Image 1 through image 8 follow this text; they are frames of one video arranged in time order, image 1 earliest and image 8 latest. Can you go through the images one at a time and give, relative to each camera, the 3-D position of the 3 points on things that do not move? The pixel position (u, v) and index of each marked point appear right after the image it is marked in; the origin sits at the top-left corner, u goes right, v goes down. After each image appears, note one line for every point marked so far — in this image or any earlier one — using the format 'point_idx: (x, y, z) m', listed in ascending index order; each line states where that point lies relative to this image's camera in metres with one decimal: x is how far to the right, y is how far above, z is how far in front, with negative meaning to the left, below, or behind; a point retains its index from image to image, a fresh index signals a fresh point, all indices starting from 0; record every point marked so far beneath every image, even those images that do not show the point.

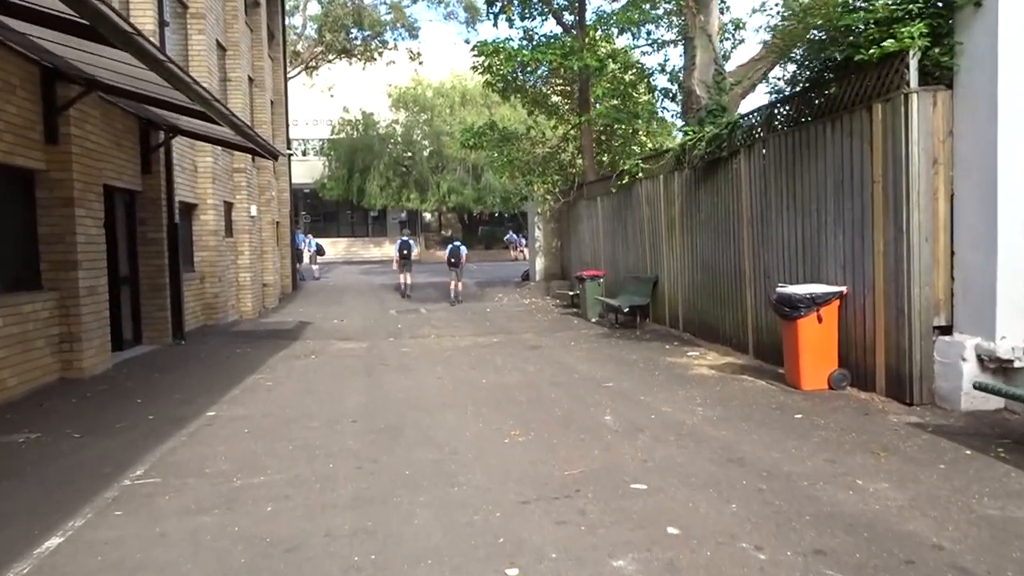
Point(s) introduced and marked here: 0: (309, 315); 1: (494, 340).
0: (-5.1, -0.7, +19.5) m
1: (-0.3, -0.9, +13.2) m
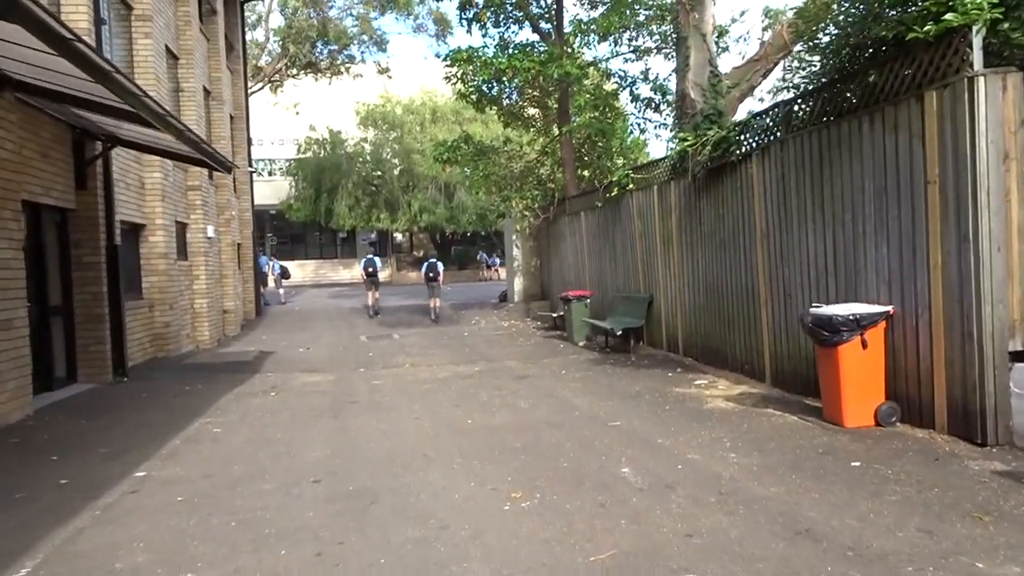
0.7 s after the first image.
0: (-5.6, -1.3, +18.1) m
1: (-0.6, -1.3, +11.9) m
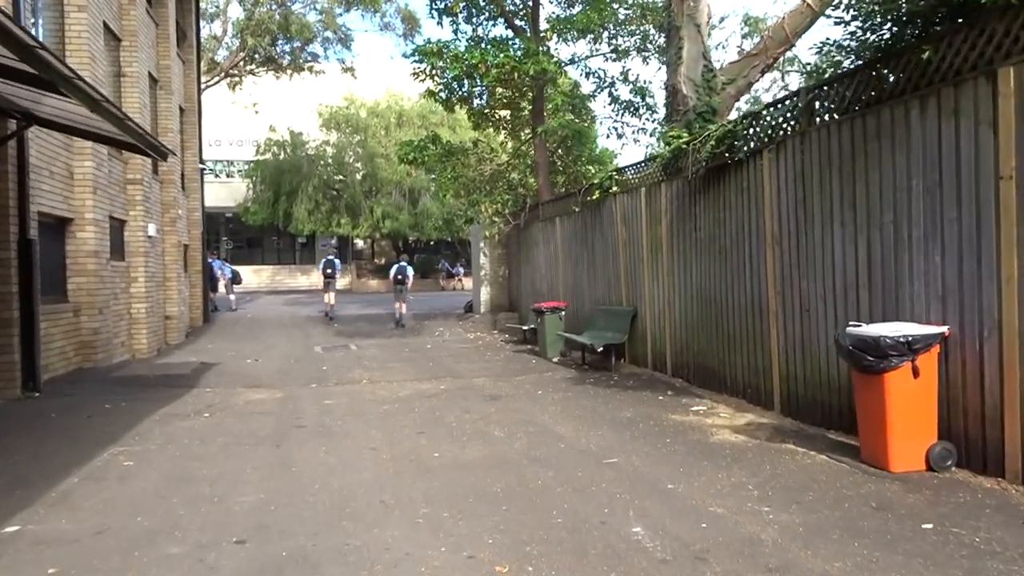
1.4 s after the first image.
0: (-6.3, -1.4, +16.6) m
1: (-1.0, -1.4, +10.7) m
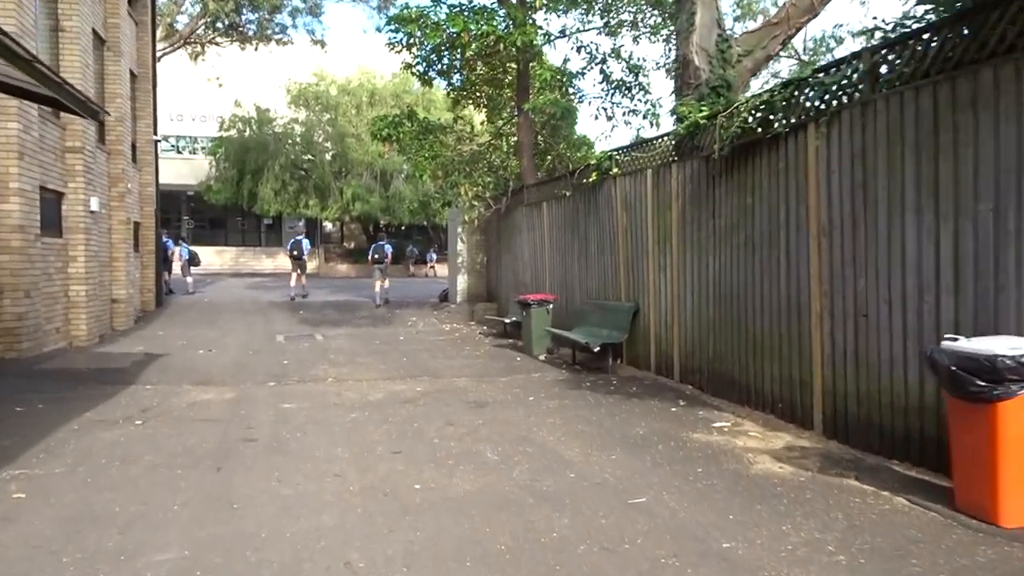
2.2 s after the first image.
0: (-6.7, -1.1, +15.1) m
1: (-1.1, -1.2, +9.4) m
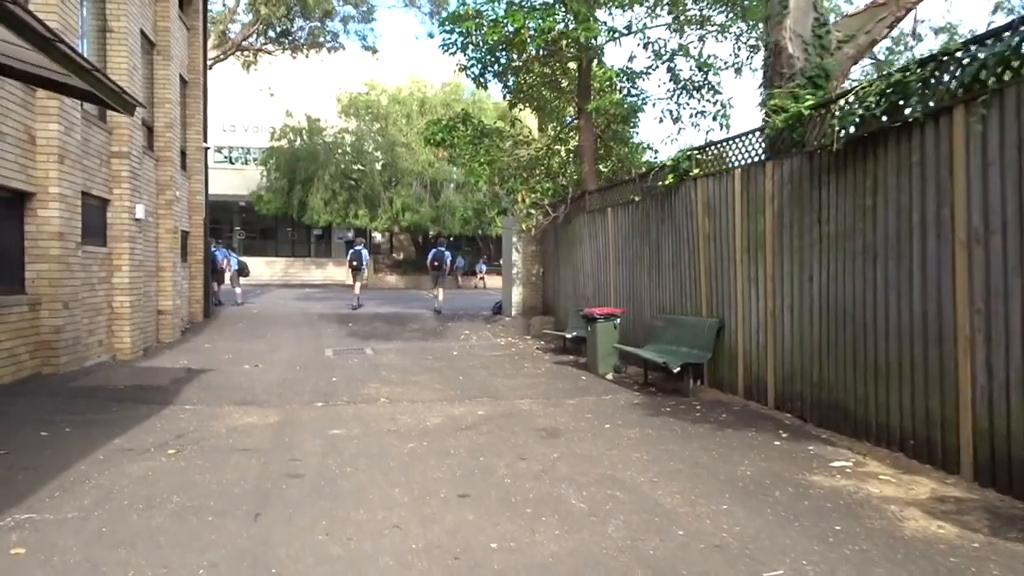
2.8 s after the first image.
0: (-5.6, -1.3, +14.5) m
1: (-0.4, -1.4, +8.5) m
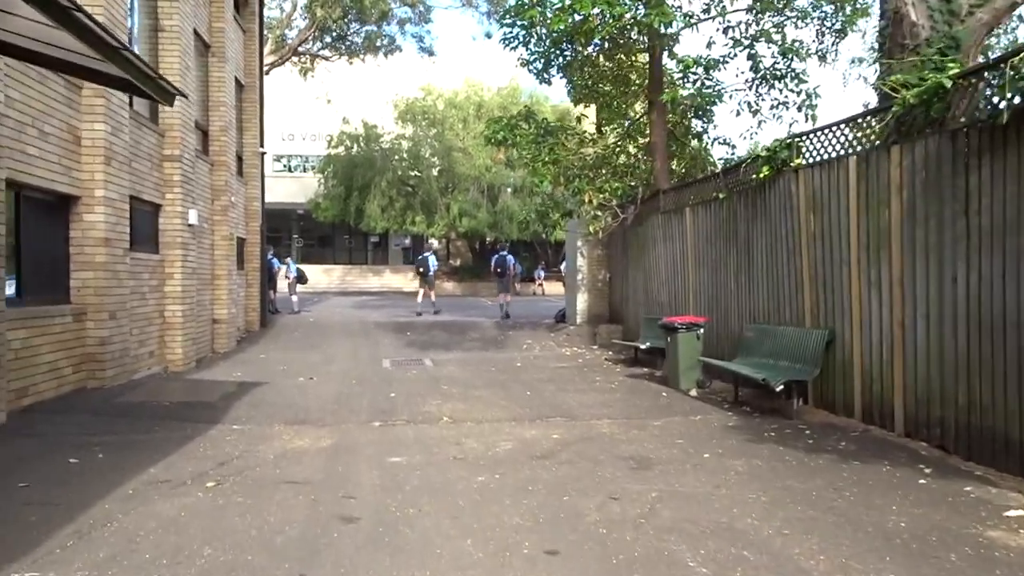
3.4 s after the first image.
0: (-4.3, -1.4, +13.8) m
1: (+0.4, -1.5, +7.5) m
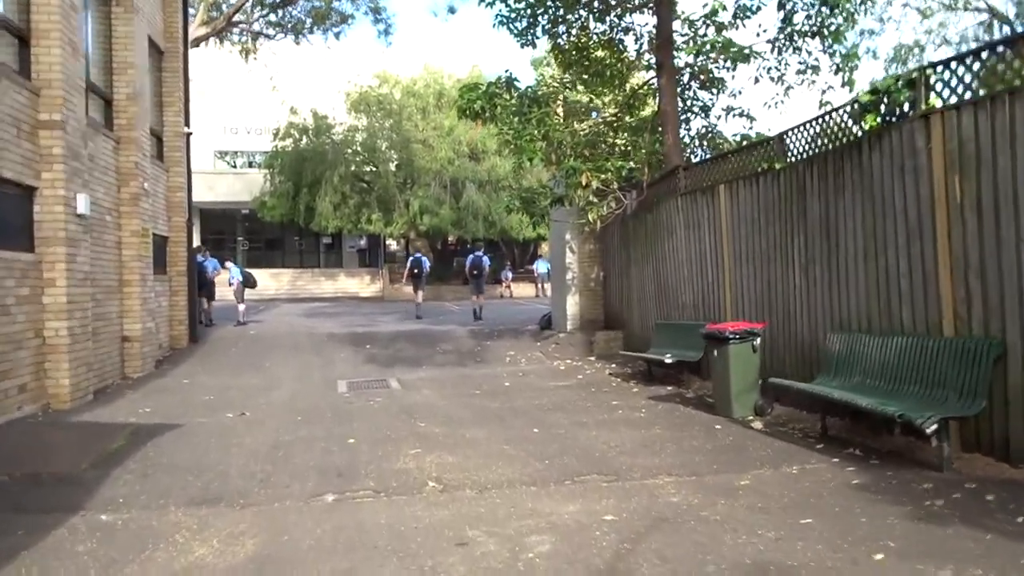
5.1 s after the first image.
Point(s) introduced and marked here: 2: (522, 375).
0: (-4.5, -1.6, +10.8) m
1: (+0.6, -1.5, +4.7) m
2: (+0.2, -1.4, +12.7) m
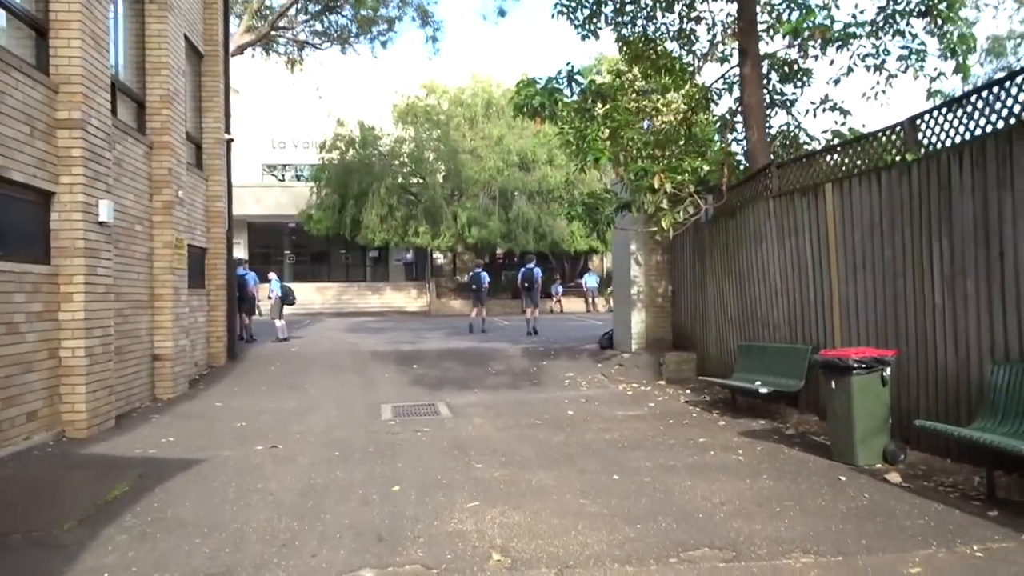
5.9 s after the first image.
0: (-3.7, -1.7, +9.7) m
1: (+1.1, -1.6, +3.3) m
2: (+1.1, -1.7, +11.3) m
